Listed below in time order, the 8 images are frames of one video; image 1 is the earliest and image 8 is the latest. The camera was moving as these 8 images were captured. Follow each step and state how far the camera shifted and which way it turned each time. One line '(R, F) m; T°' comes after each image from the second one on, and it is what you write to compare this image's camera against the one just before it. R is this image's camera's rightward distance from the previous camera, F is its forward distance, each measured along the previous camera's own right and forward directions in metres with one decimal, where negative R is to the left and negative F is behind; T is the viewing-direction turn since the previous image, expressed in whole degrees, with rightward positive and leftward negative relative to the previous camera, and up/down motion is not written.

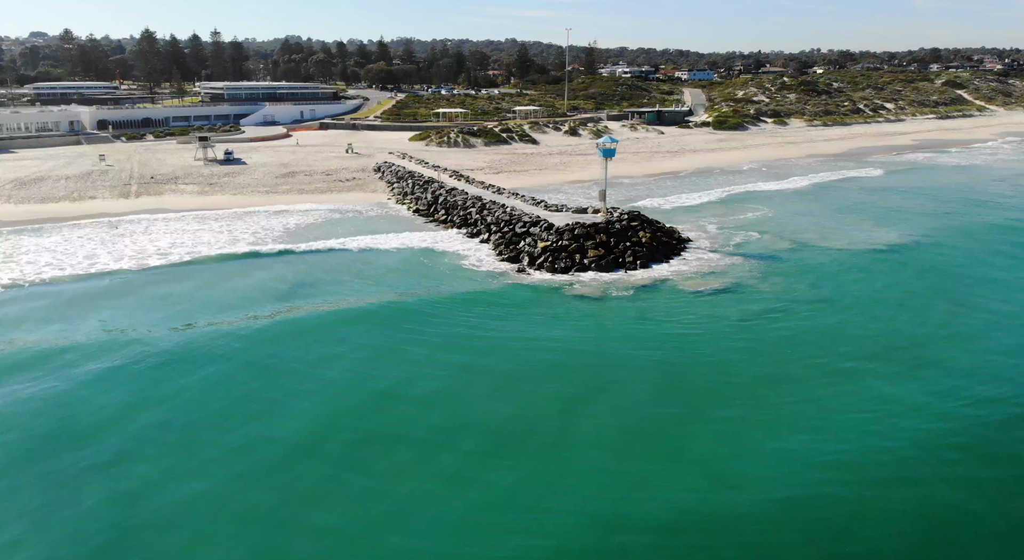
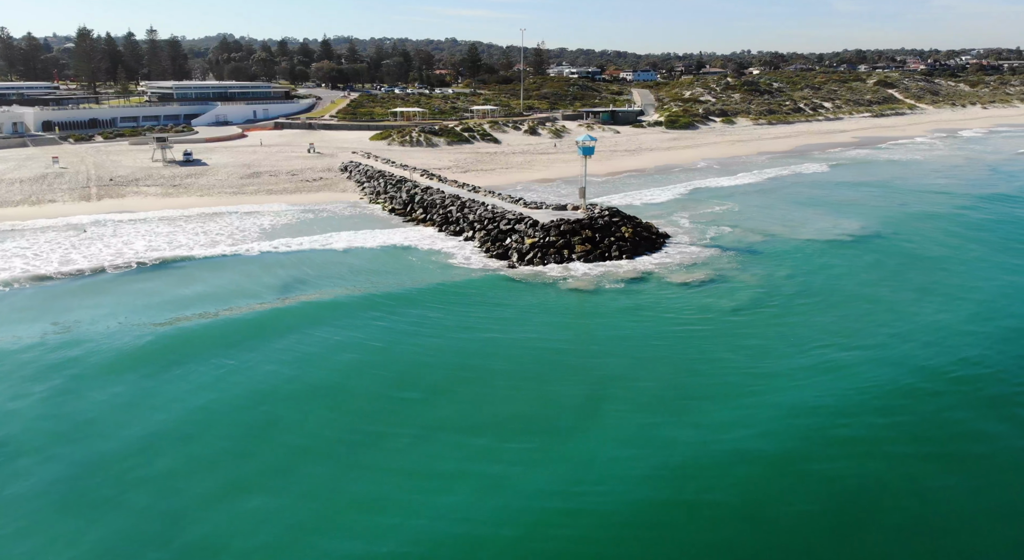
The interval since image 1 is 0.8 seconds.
(-0.8, +0.1) m; +3°
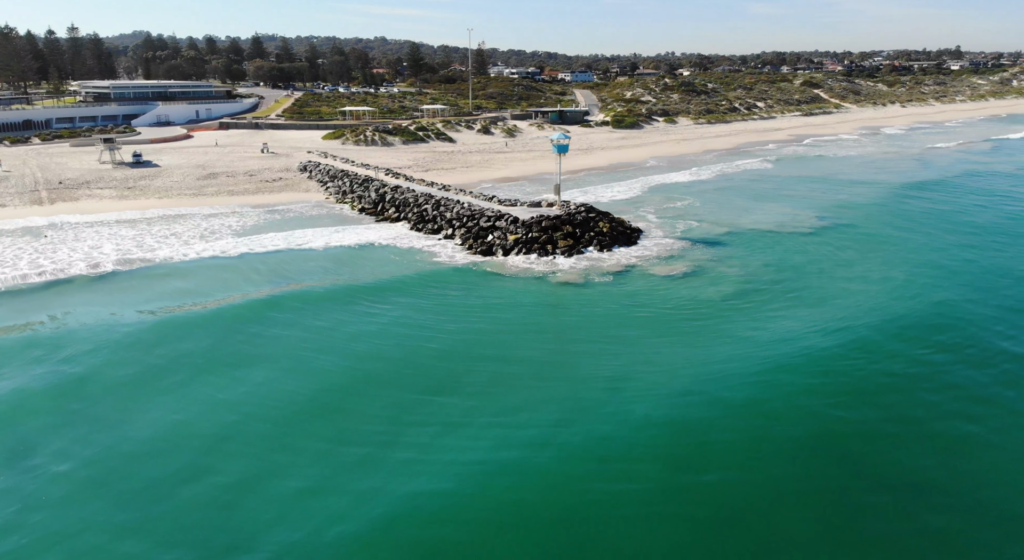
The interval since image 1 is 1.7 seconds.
(-0.9, 0.0) m; +4°
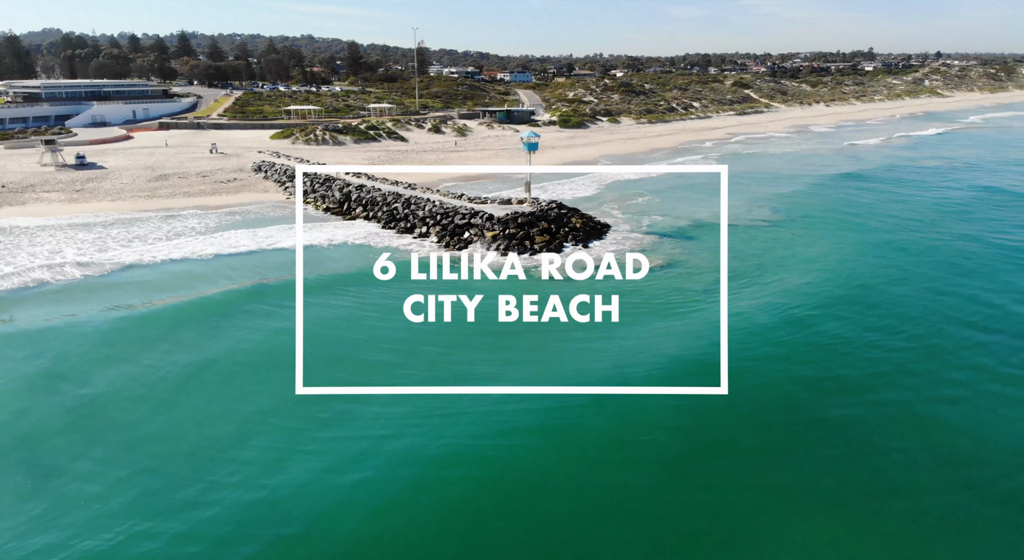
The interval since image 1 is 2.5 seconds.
(-0.8, -0.1) m; +4°
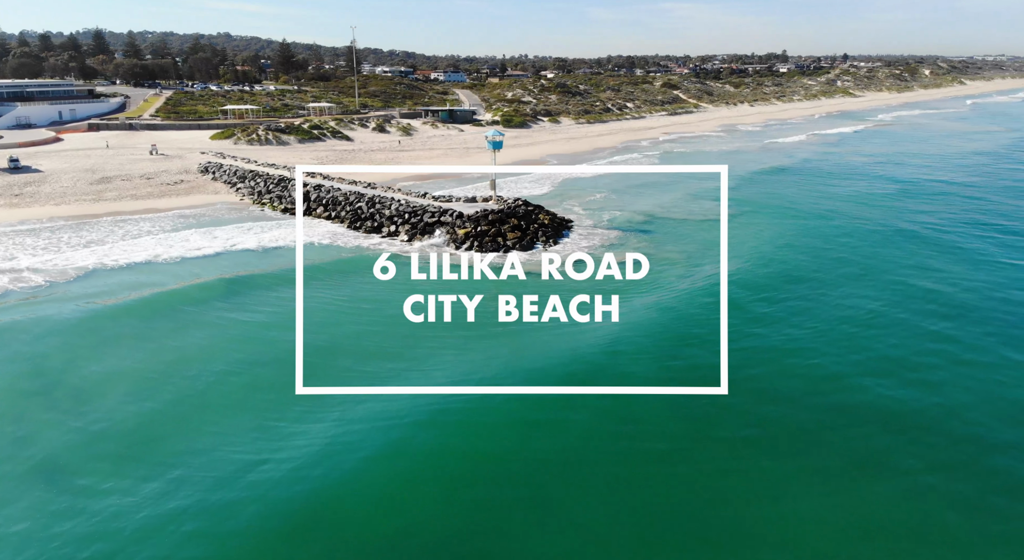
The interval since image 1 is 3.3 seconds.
(-0.7, -0.1) m; +4°
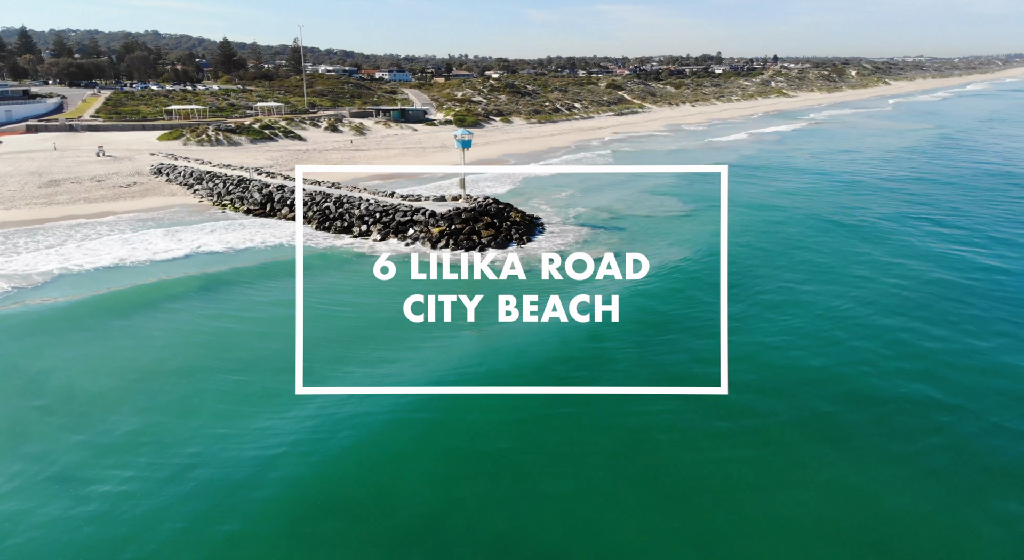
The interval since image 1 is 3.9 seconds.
(-0.6, 0.0) m; +3°
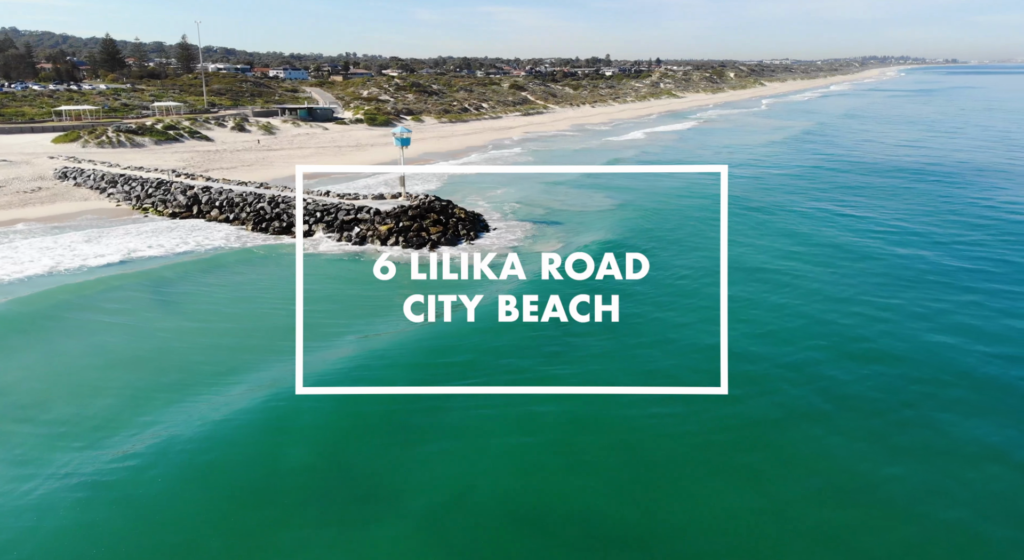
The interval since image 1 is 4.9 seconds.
(-1.0, -0.1) m; +6°
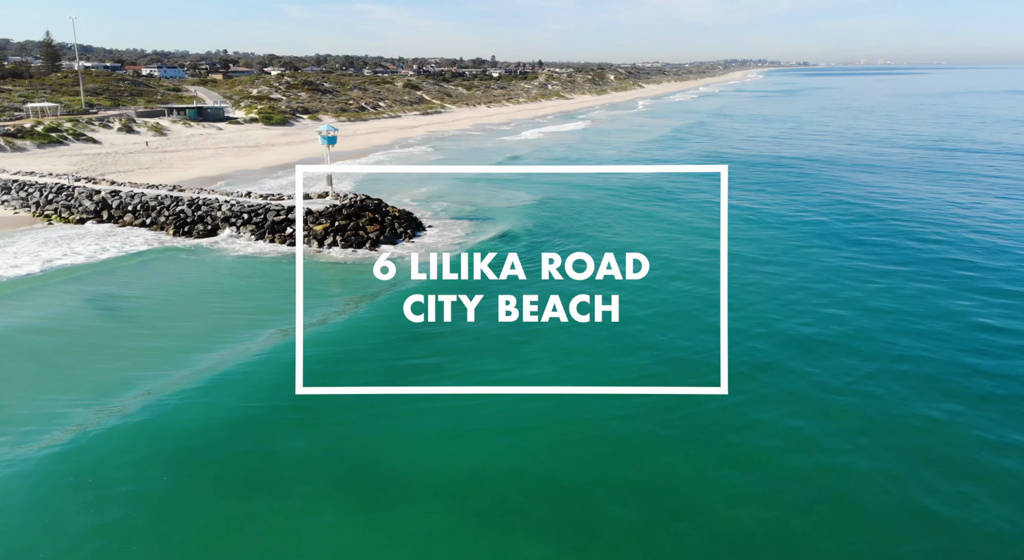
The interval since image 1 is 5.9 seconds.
(-1.1, 0.0) m; +7°
